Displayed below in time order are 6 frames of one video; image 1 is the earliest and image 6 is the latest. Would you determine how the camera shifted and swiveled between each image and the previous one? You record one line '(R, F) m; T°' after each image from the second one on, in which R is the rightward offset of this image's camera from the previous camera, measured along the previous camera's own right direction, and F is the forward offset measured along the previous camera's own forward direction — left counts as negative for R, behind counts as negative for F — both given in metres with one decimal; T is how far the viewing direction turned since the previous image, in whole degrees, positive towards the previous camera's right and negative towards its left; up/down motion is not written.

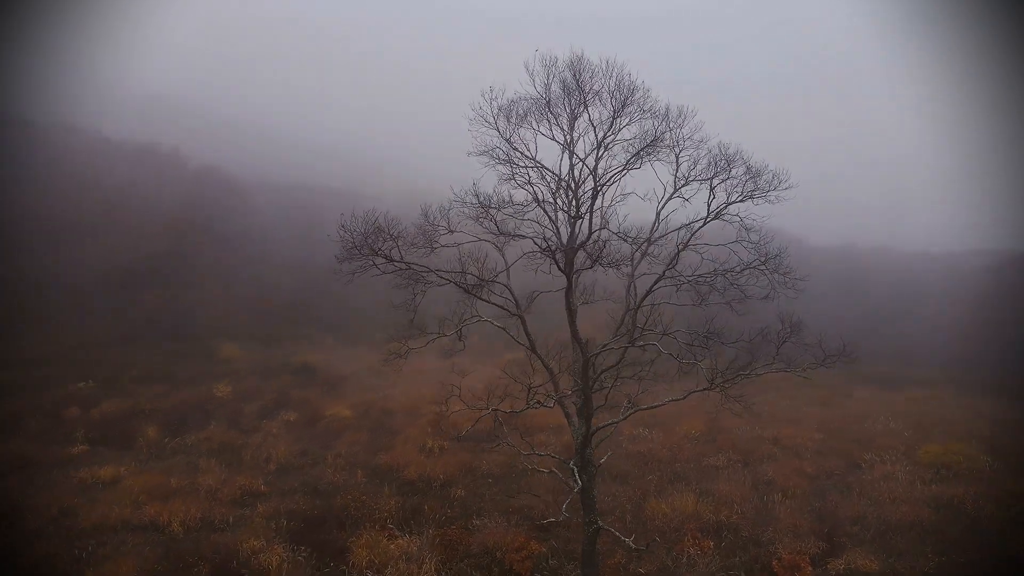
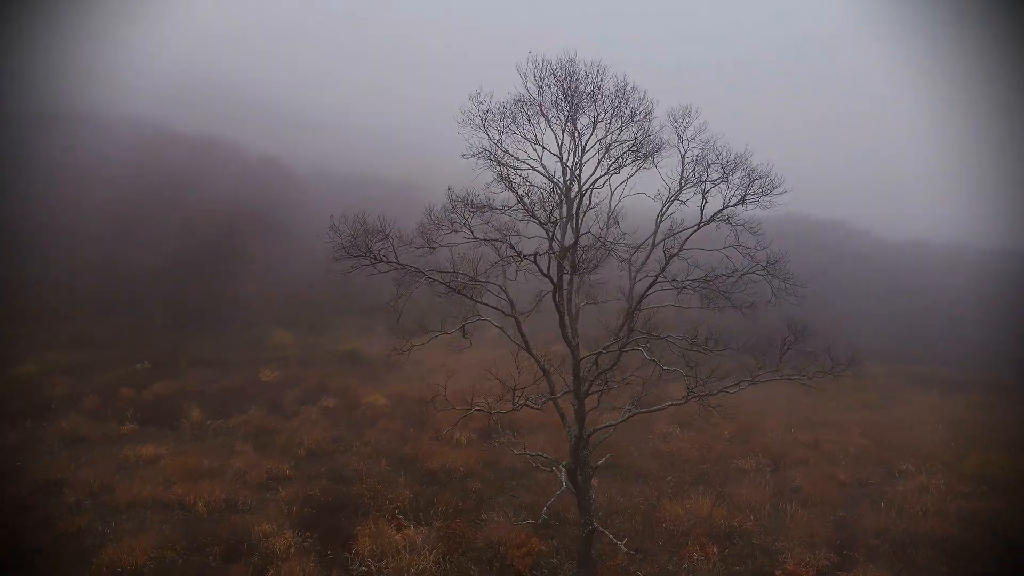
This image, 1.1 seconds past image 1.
(+0.6, +0.1) m; -4°
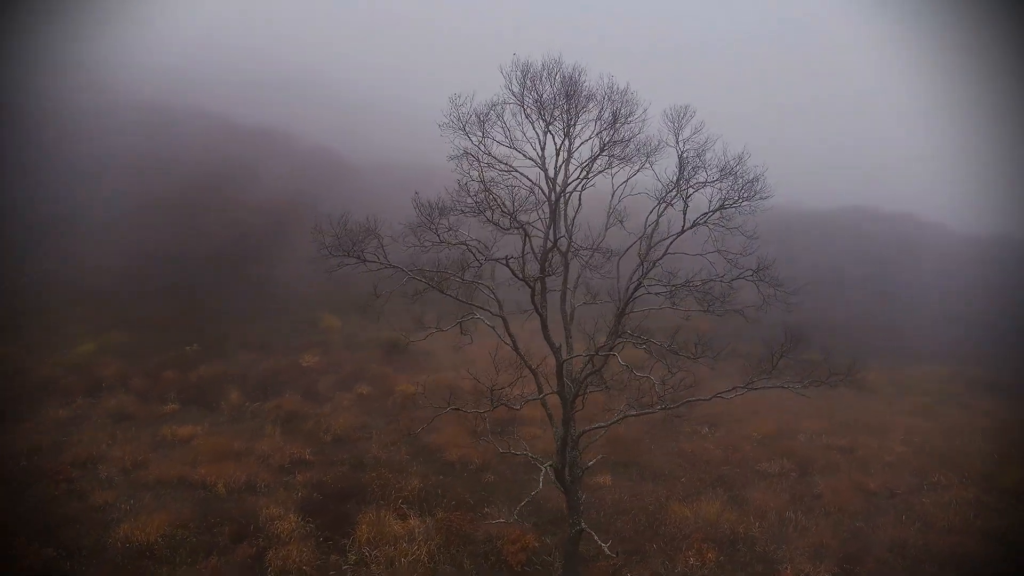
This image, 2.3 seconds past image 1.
(+0.7, 0.0) m; -3°
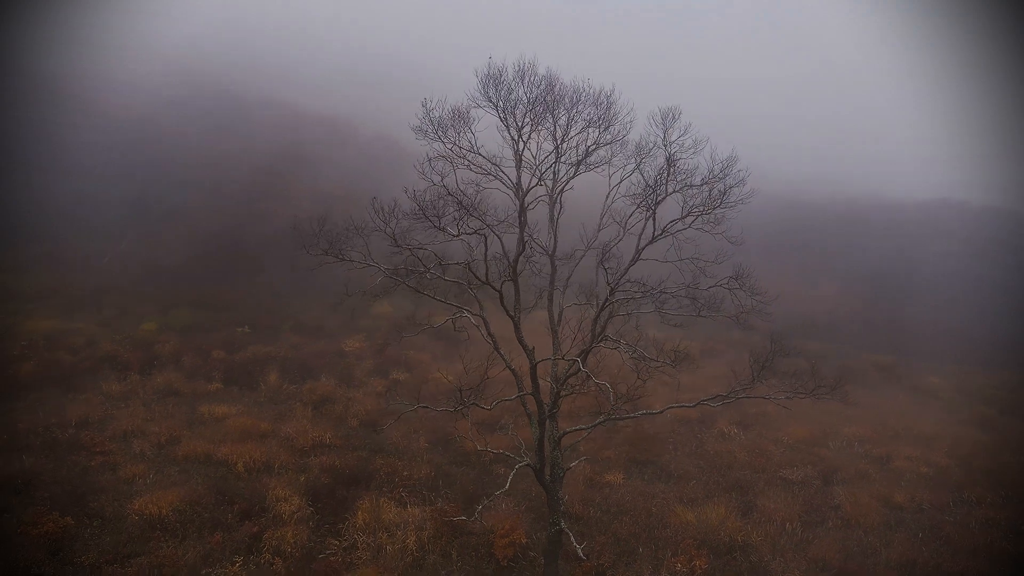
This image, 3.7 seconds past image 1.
(+0.9, 0.0) m; -4°
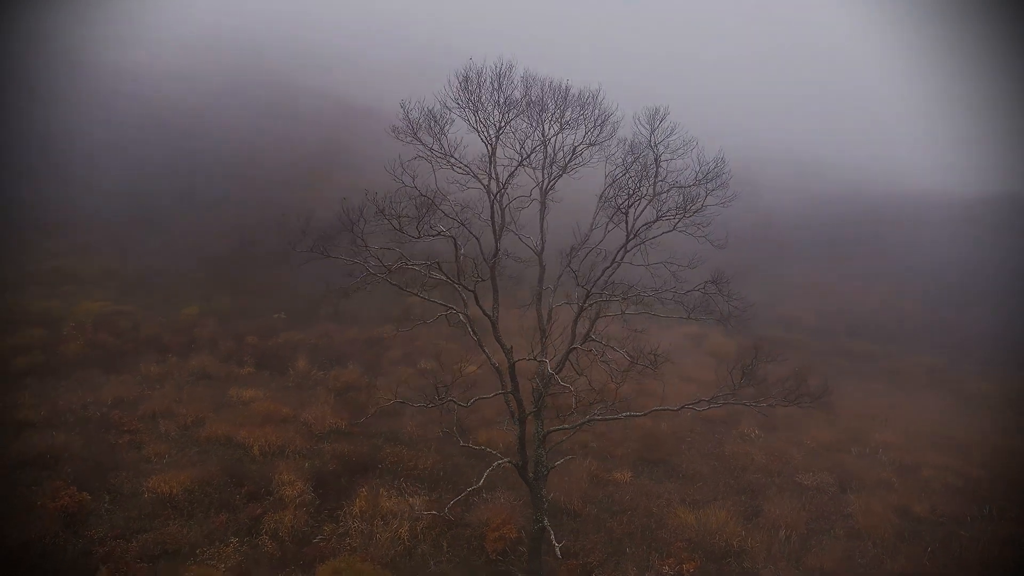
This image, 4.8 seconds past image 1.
(+0.7, -0.1) m; -3°
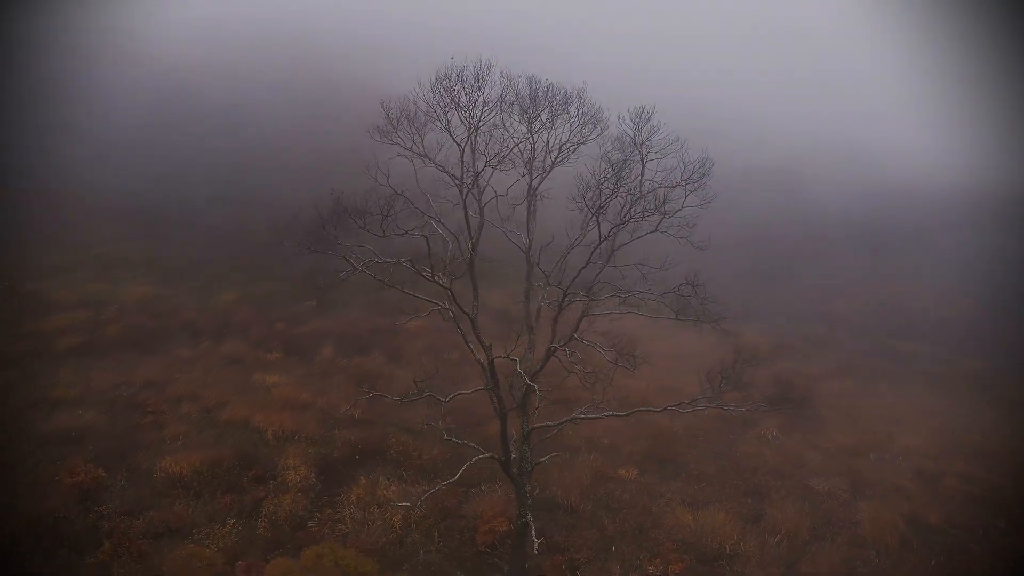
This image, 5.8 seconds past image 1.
(+0.7, -0.1) m; -3°
